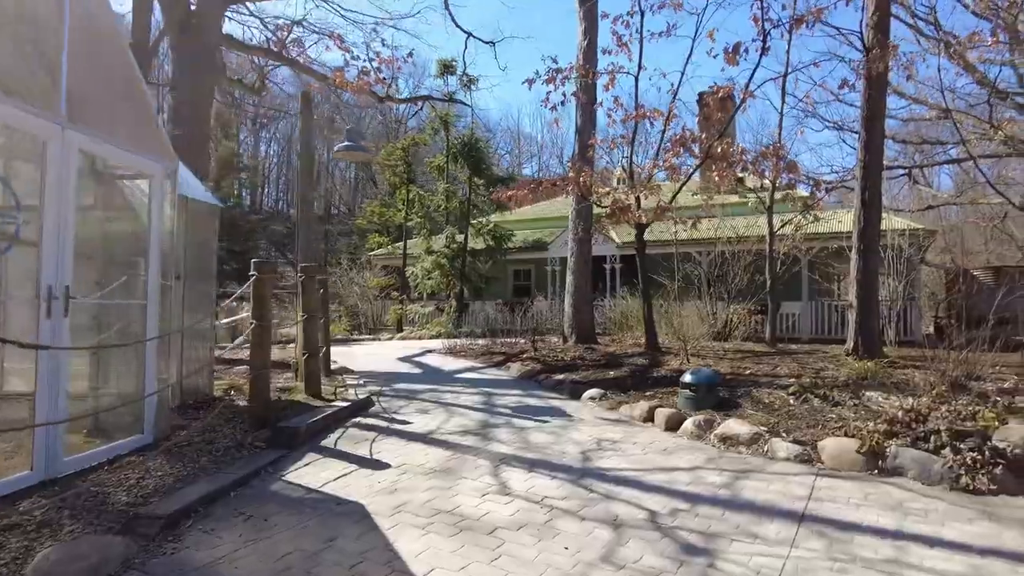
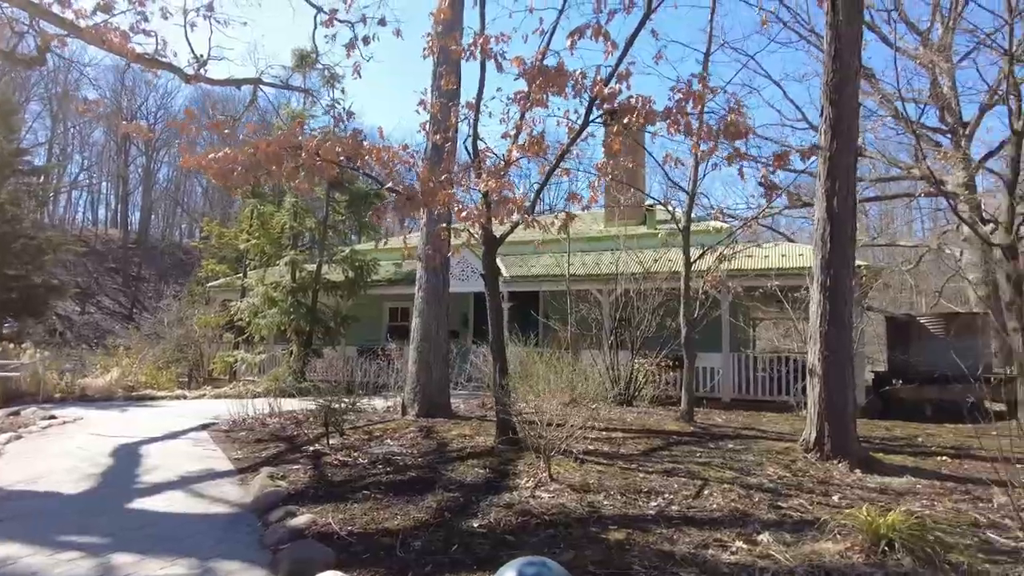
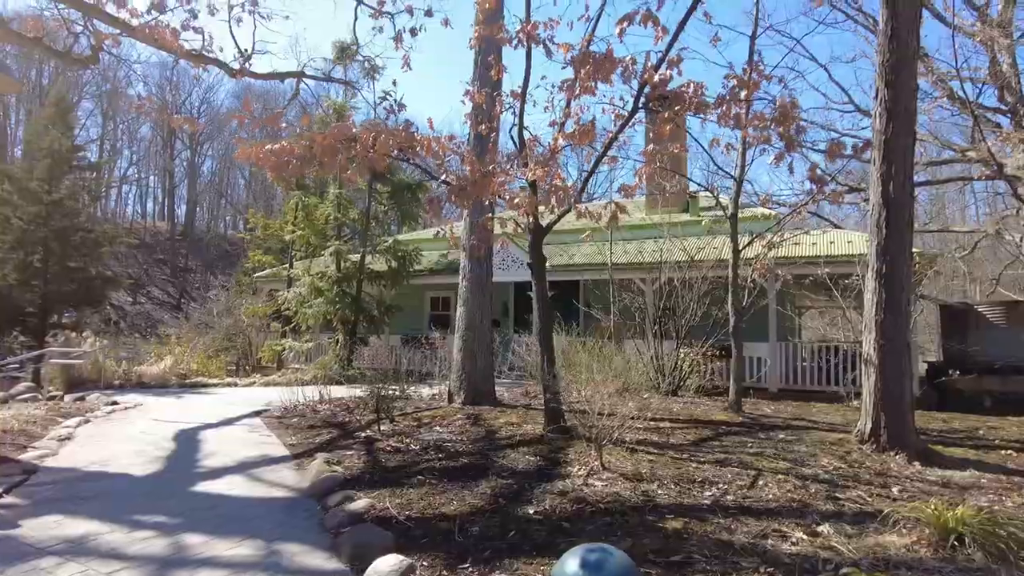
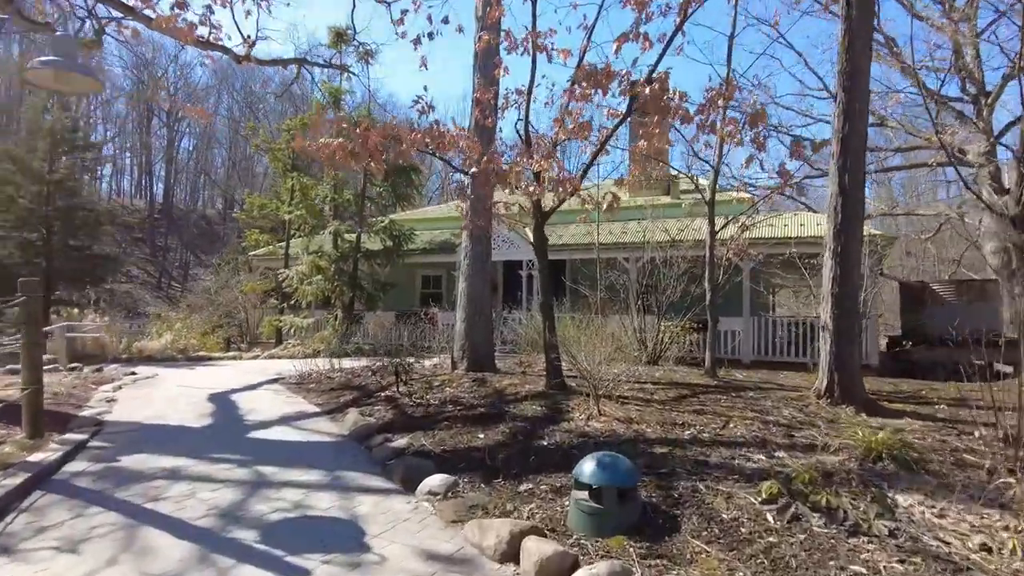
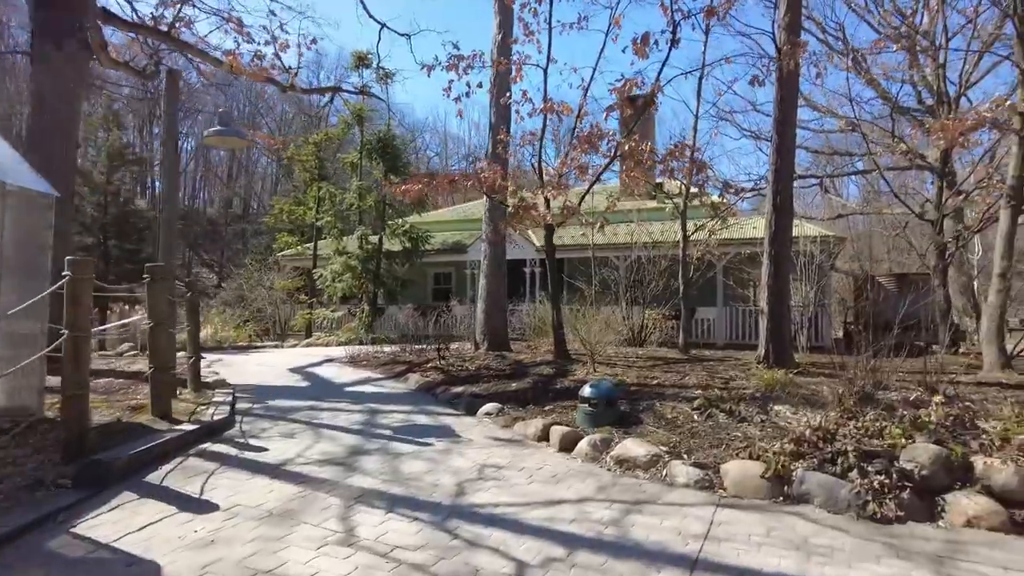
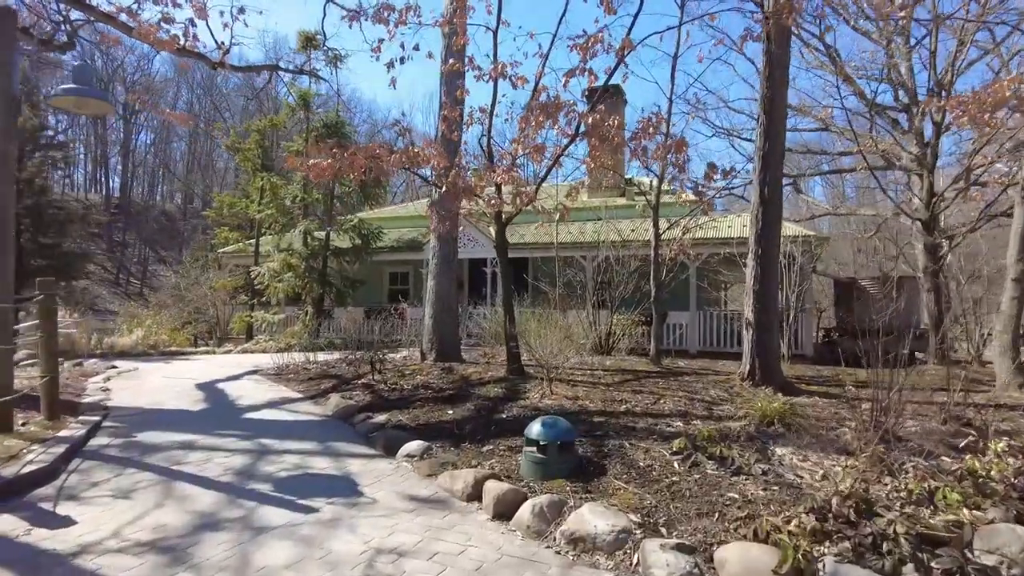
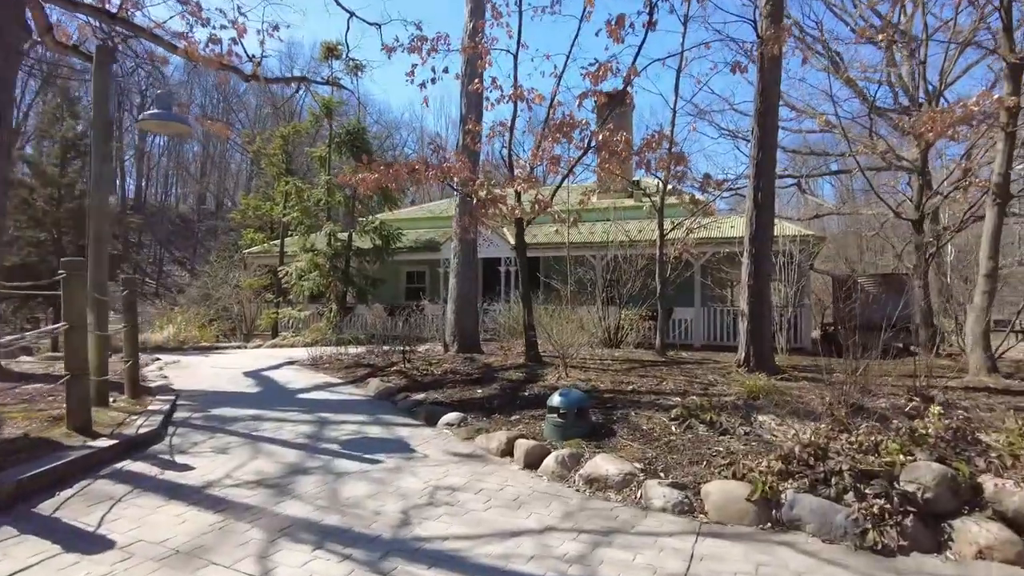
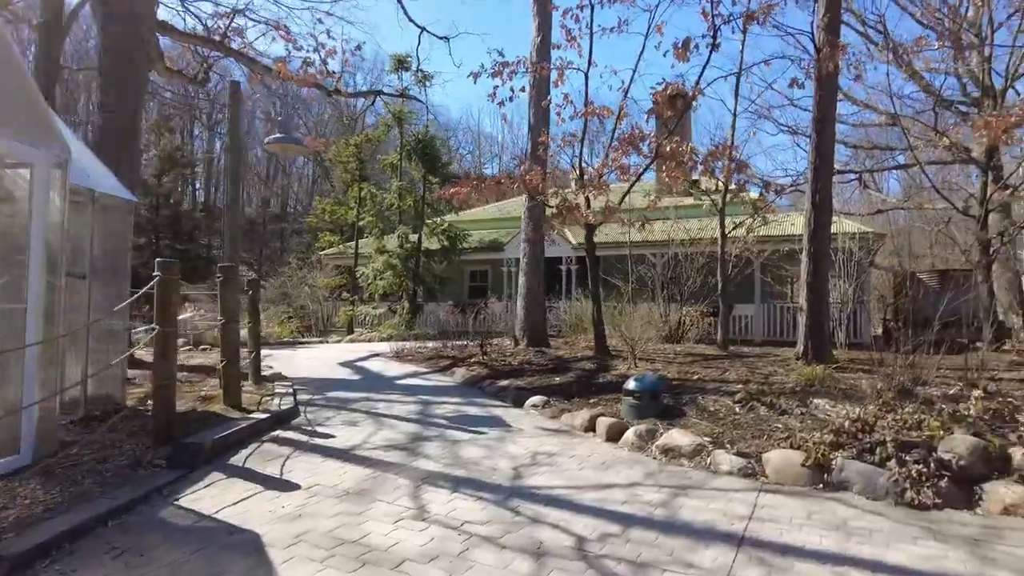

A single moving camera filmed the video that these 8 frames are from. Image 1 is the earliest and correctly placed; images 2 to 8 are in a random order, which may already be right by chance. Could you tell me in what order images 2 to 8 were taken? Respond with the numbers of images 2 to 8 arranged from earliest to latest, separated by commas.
8, 5, 7, 6, 4, 3, 2
